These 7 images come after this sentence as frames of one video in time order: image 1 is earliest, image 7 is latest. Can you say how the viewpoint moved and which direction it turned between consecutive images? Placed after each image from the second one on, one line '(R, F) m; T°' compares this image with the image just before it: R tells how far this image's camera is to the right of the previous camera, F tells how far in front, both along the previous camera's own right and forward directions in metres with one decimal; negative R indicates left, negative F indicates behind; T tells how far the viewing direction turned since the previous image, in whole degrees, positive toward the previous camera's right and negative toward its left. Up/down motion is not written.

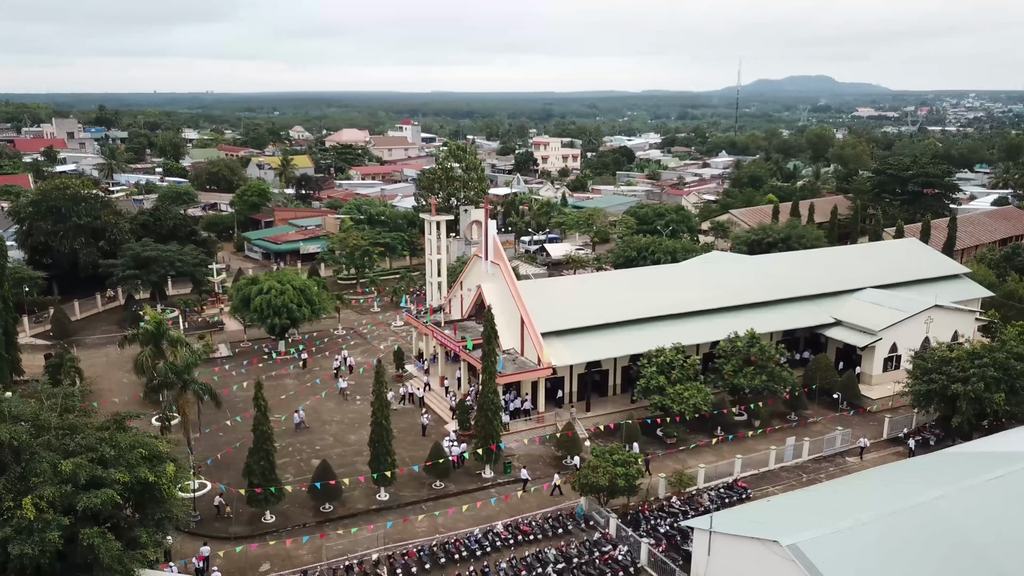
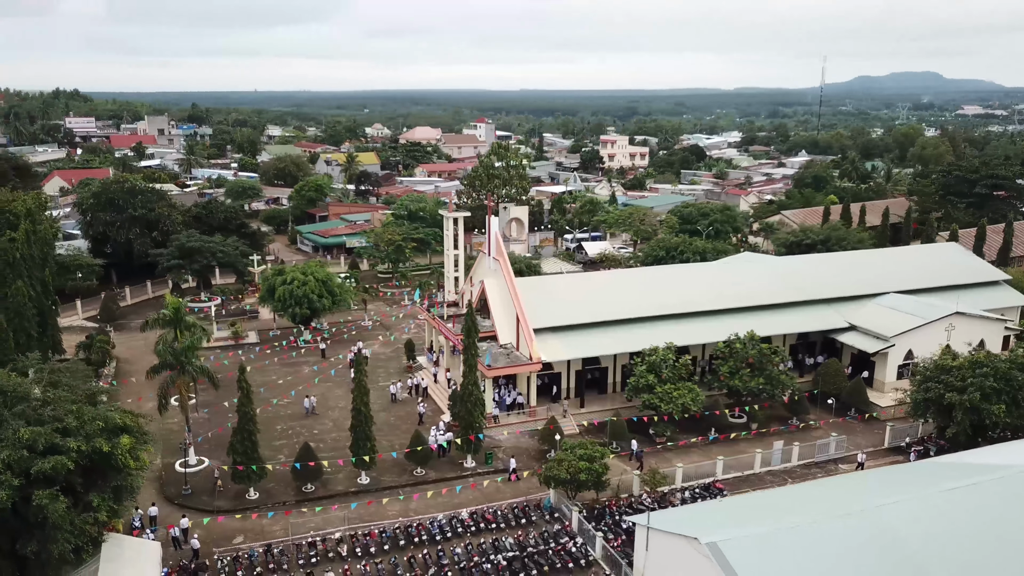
(+2.8, -0.4) m; -6°
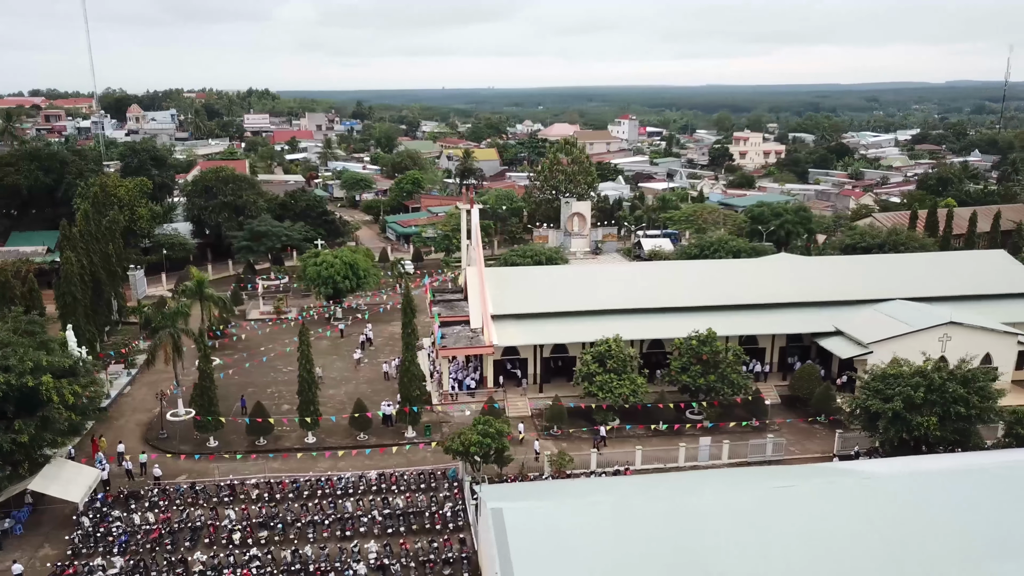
(+6.9, -0.8) m; -12°
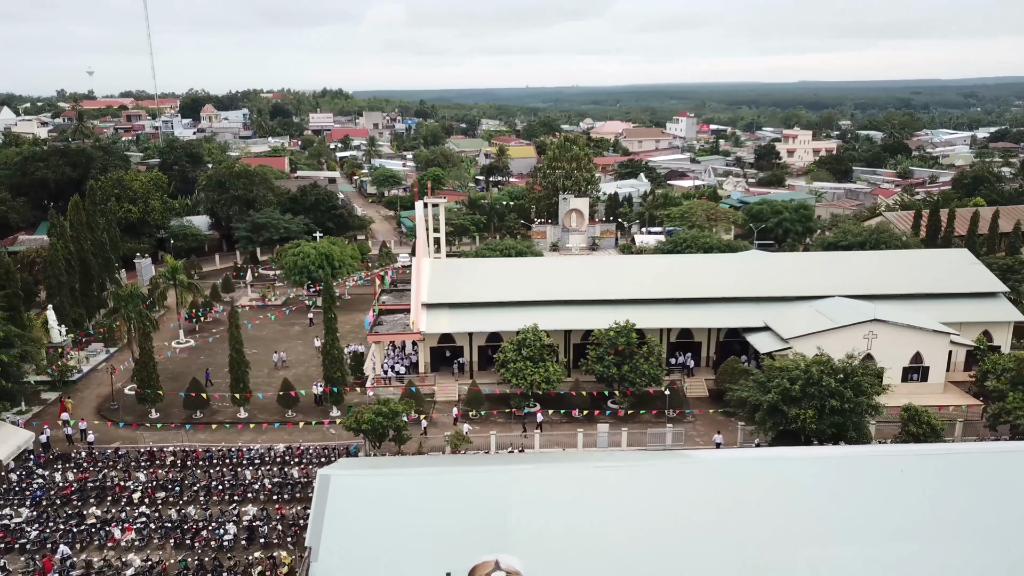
(+5.2, -0.8) m; -6°
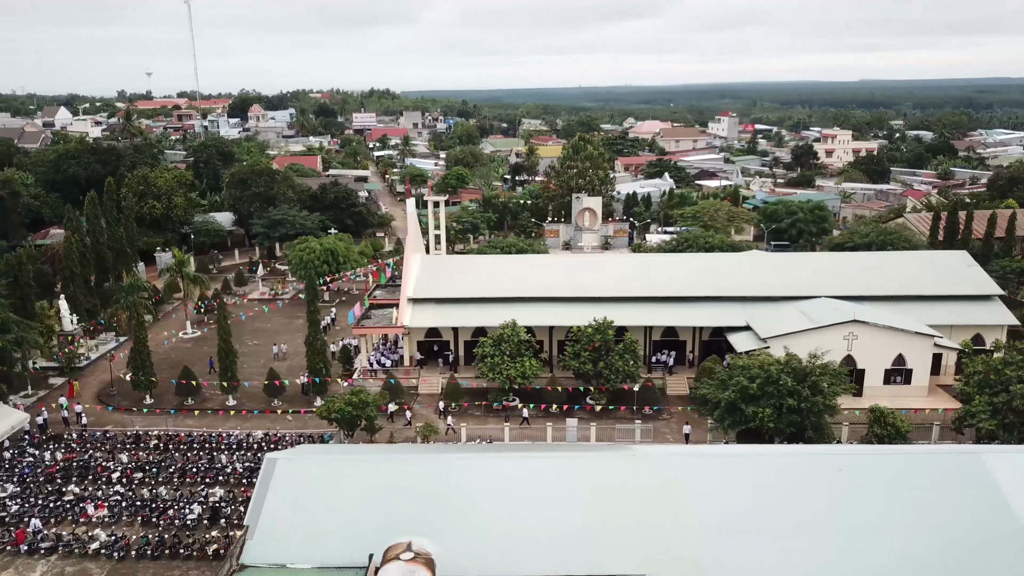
(+2.4, -0.4) m; -4°
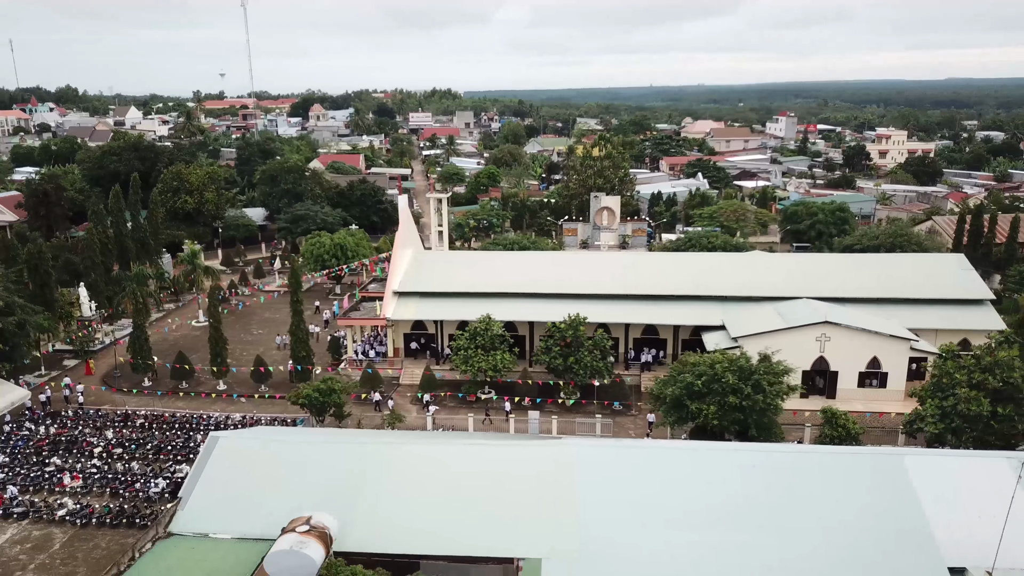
(+3.1, -0.5) m; -5°
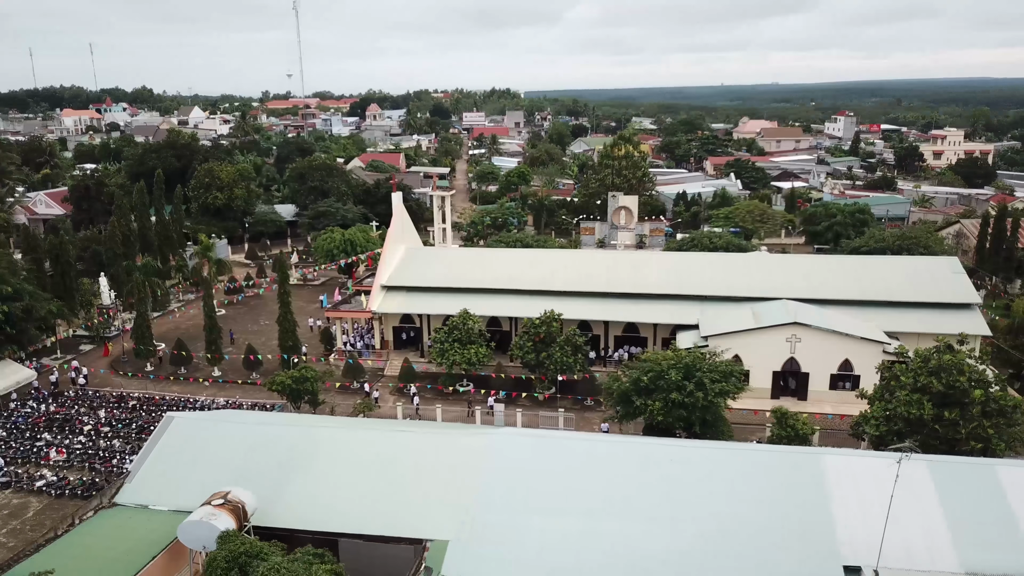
(+3.1, -0.5) m; -5°
